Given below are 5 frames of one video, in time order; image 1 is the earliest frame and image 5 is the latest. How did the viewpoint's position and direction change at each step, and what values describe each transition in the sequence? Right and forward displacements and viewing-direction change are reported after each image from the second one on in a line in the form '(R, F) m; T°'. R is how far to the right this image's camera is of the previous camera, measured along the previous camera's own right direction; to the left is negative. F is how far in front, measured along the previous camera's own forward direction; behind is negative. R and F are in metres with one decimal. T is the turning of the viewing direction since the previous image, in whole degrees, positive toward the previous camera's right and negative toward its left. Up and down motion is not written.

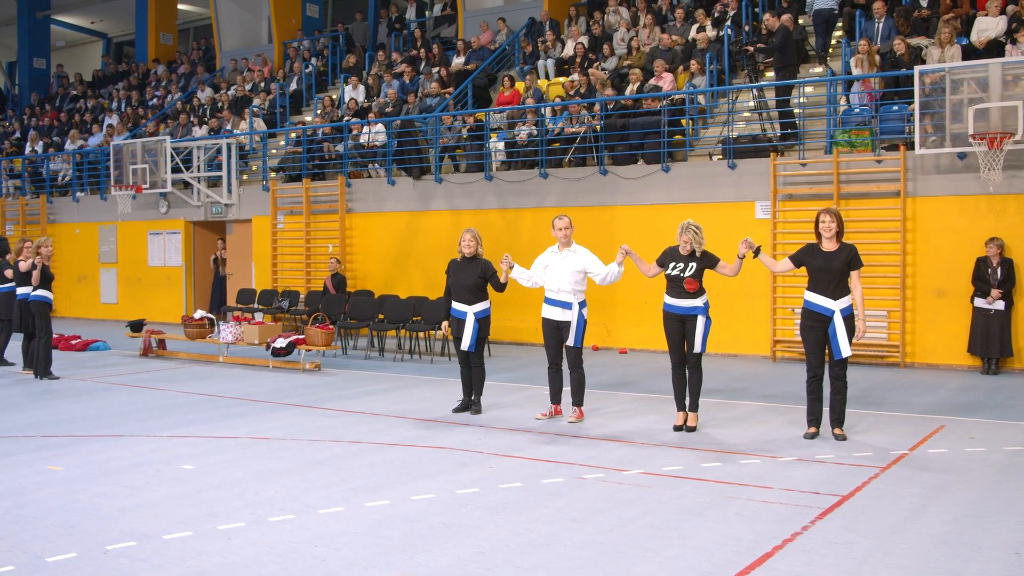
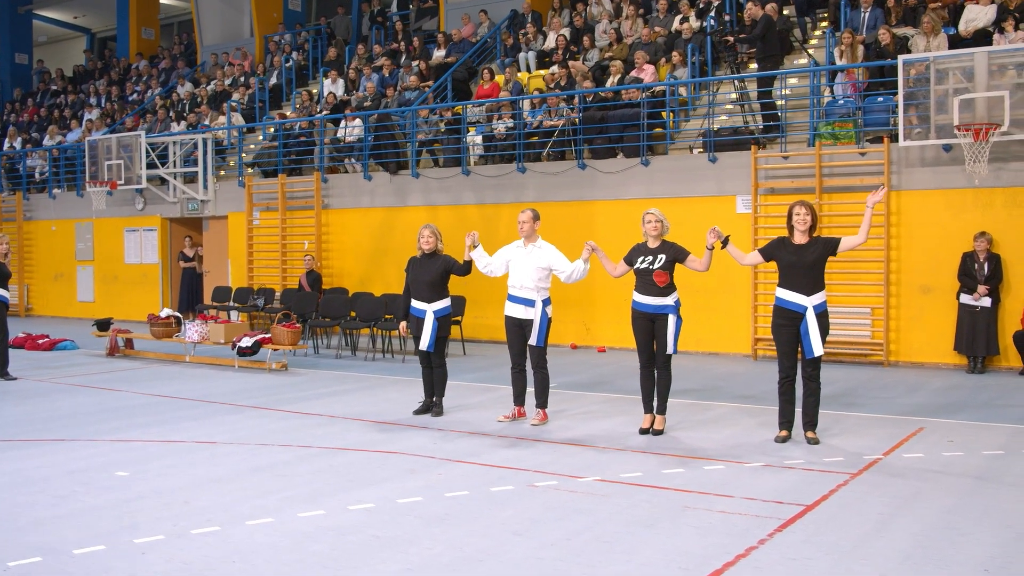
(+0.3, +0.3) m; 0°
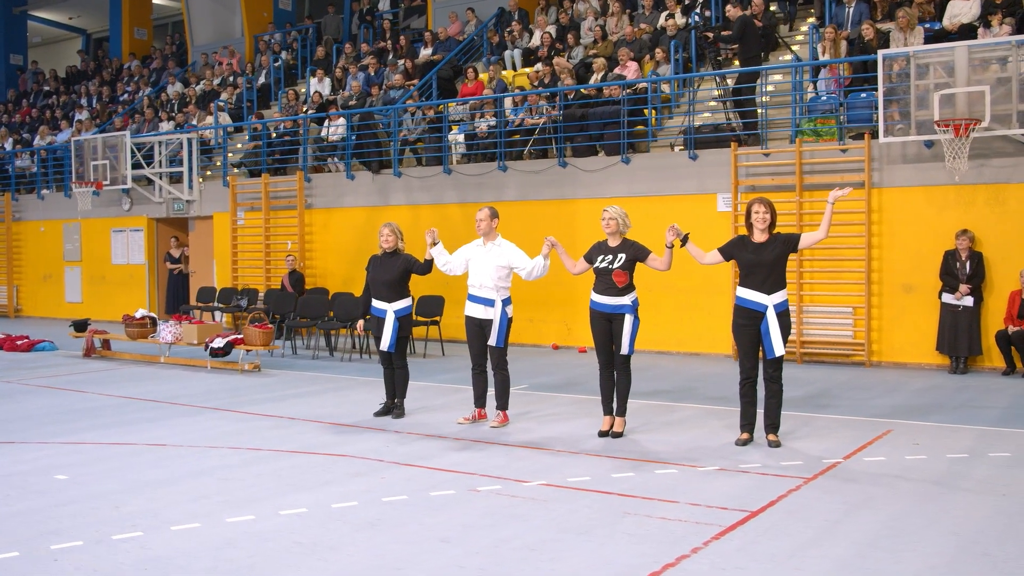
(+0.3, +0.2) m; -1°
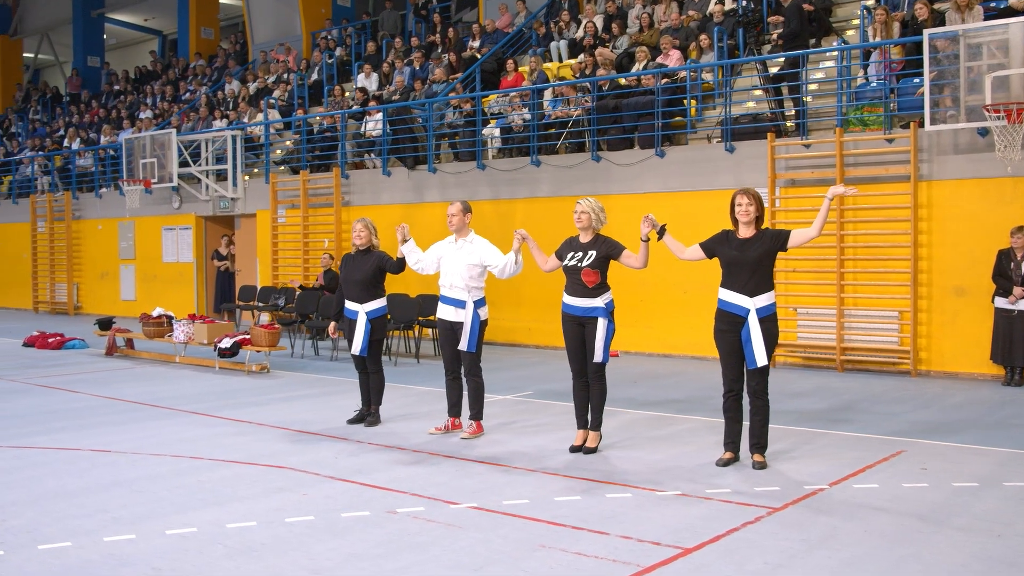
(+0.8, +0.6) m; -5°
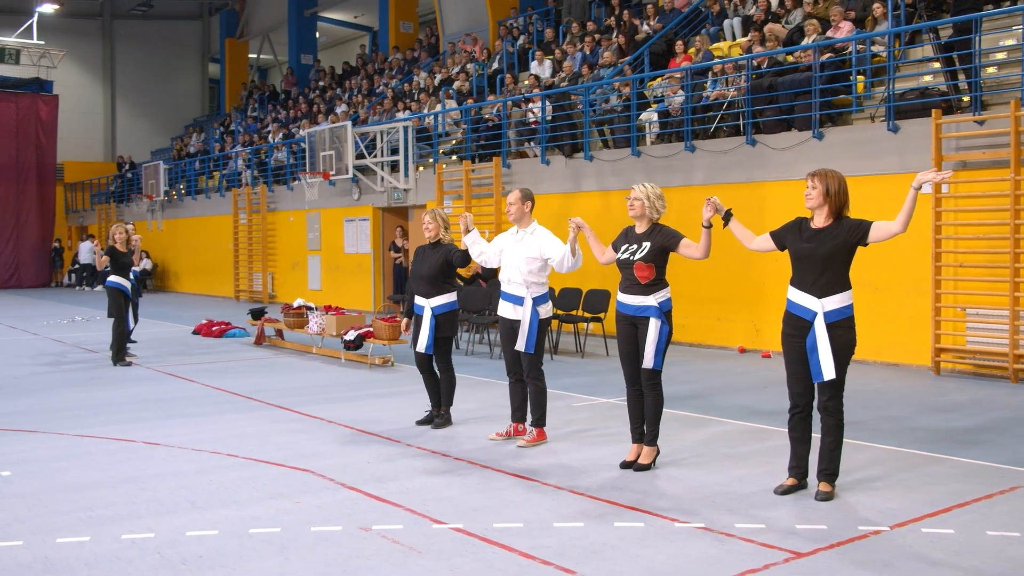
(+1.0, +0.7) m; -13°
